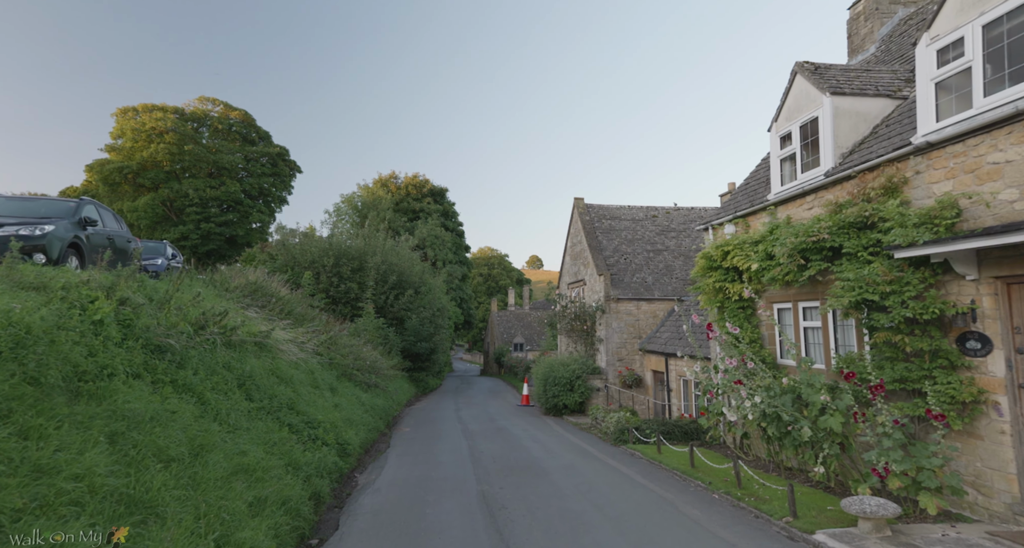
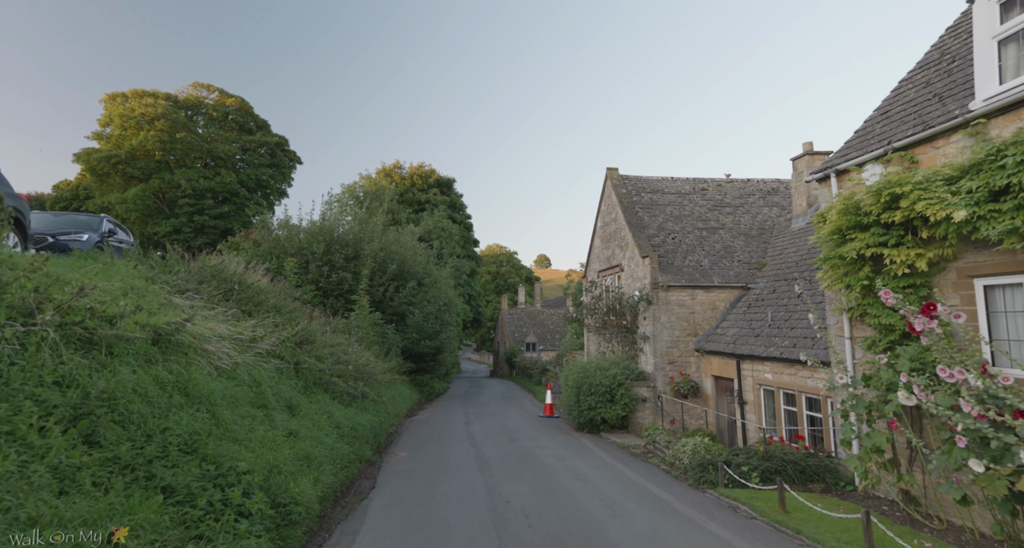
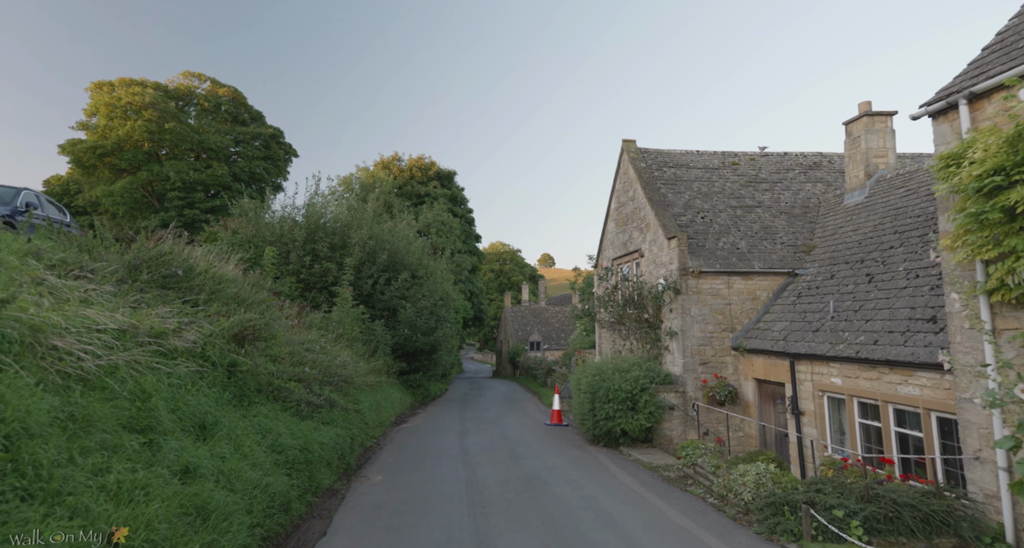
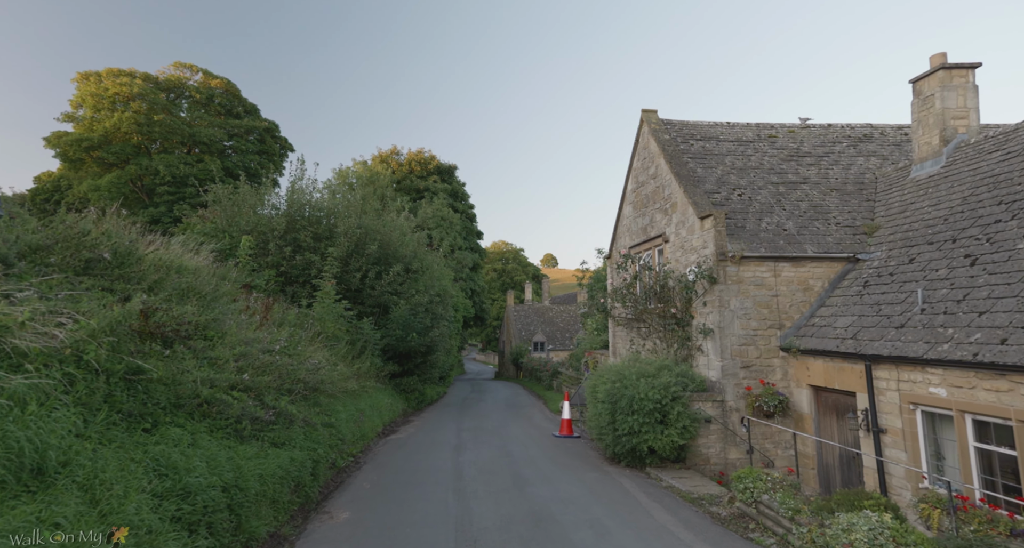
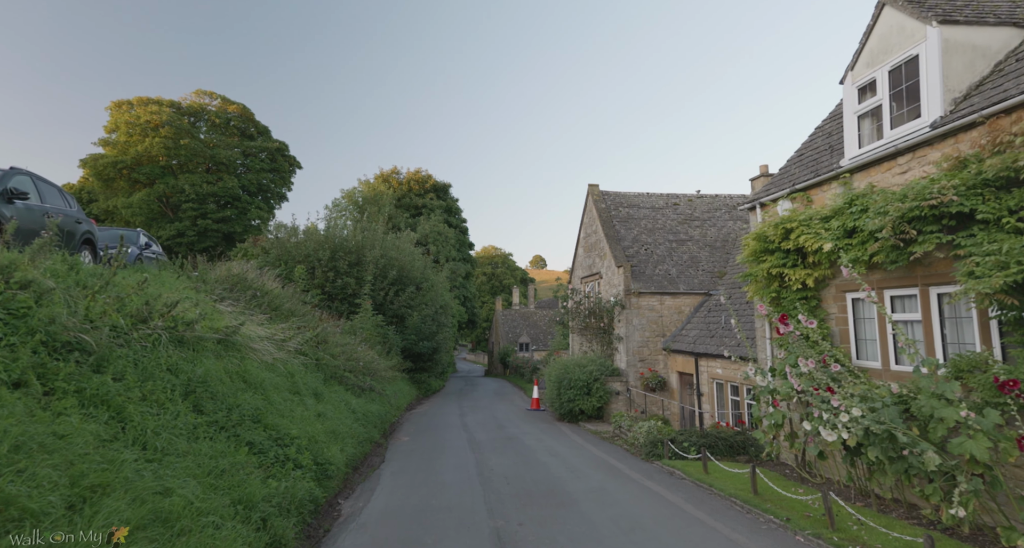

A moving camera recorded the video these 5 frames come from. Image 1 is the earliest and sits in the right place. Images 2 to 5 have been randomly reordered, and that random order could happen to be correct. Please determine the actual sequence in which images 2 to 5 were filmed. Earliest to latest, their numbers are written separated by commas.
5, 2, 3, 4
